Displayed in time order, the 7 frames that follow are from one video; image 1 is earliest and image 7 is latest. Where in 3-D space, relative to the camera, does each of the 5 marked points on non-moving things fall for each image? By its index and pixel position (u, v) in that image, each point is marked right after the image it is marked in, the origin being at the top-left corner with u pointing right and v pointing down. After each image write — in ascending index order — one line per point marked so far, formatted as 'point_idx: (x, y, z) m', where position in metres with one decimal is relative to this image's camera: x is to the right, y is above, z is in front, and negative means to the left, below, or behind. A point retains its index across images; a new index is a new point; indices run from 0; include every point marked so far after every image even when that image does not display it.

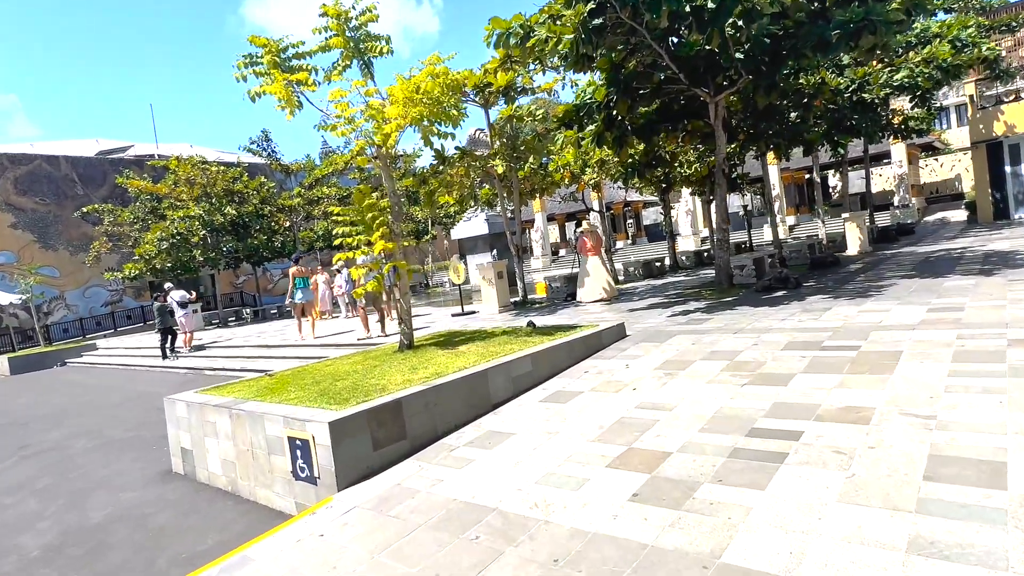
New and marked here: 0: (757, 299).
0: (+3.9, -0.2, +9.3) m
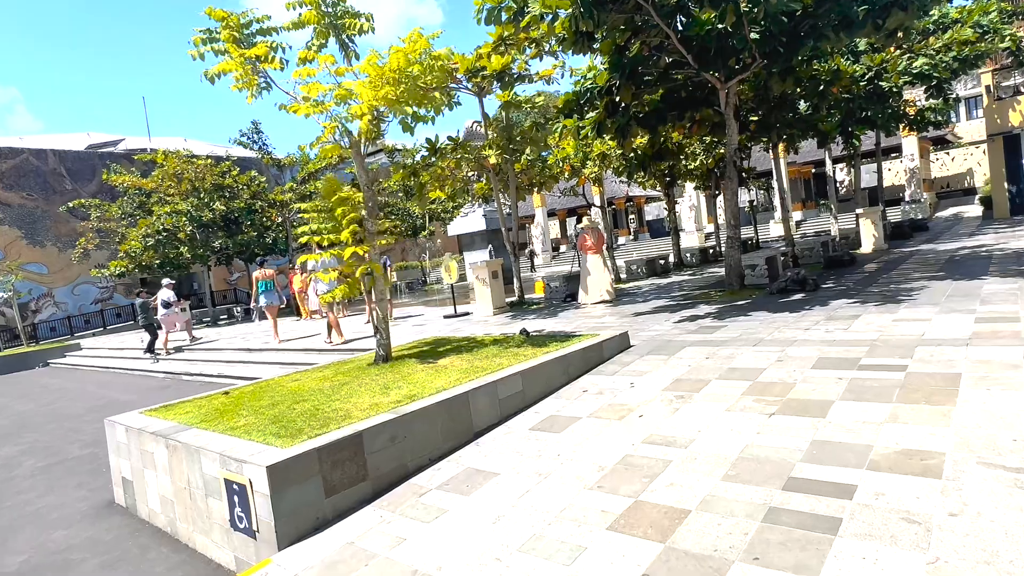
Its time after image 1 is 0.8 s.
0: (+3.8, -0.2, +8.5) m
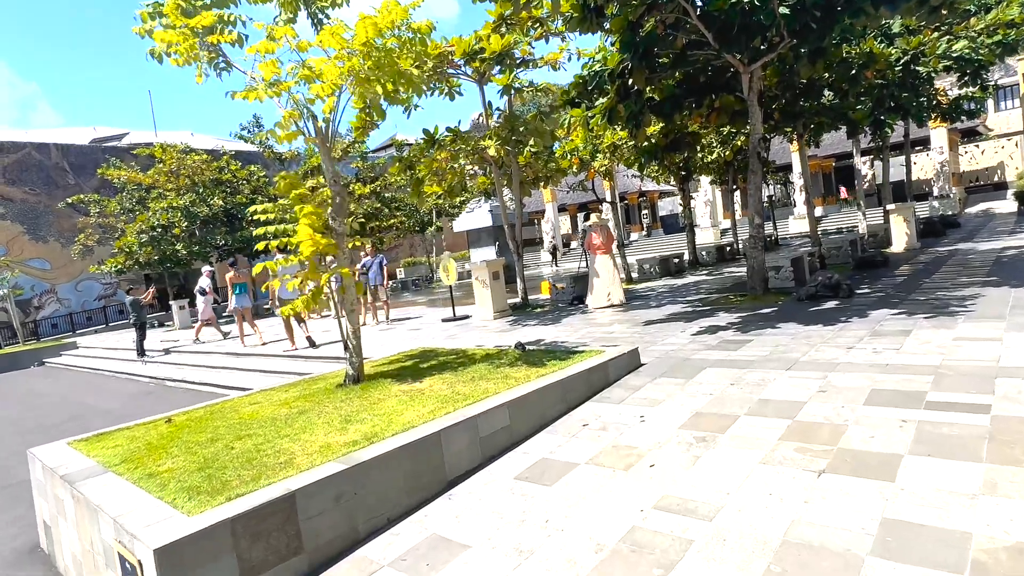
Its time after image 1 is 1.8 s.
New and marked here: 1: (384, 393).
0: (+3.7, -0.3, +7.6) m
1: (-1.1, -0.9, +5.2) m
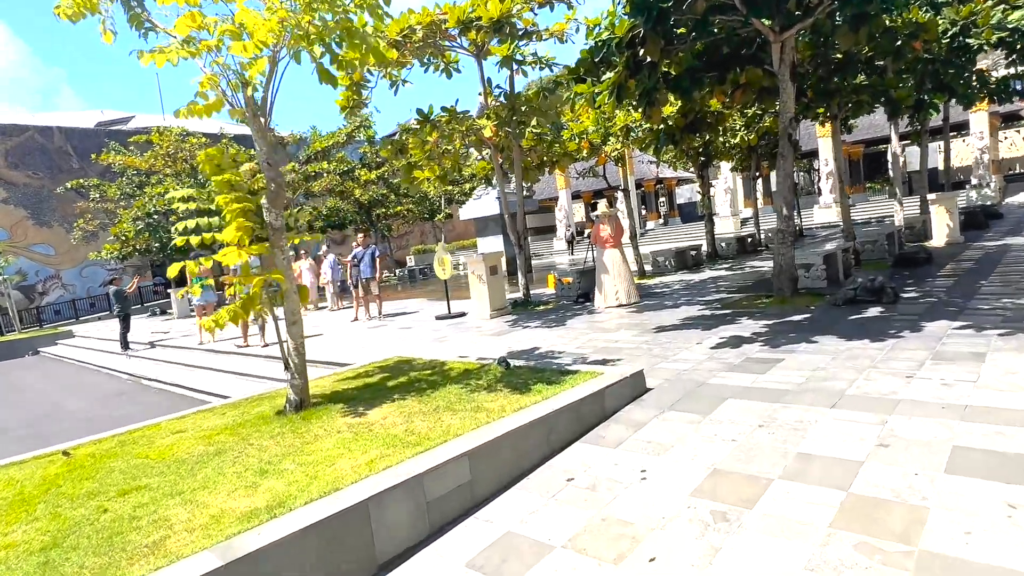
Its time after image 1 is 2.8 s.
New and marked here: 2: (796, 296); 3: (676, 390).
0: (+3.6, -0.4, +6.4) m
1: (-1.3, -1.0, +4.2) m
2: (+4.0, -0.1, +8.3) m
3: (+1.3, -0.8, +4.7) m
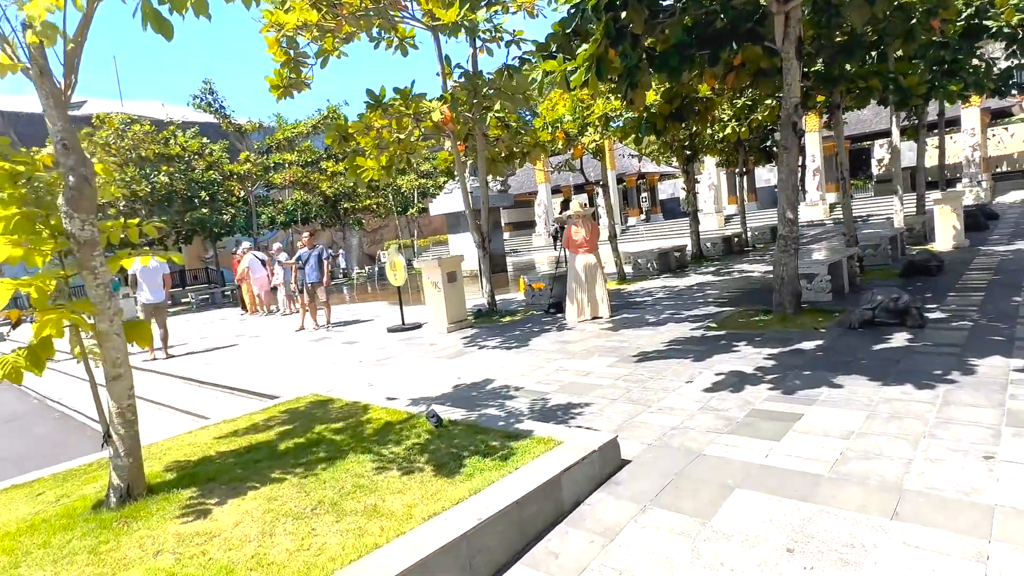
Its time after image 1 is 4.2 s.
0: (+3.1, -0.6, +5.2) m
1: (-1.7, -1.2, +2.8) m
2: (+3.4, -0.3, +7.1) m
3: (+0.9, -1.0, +3.5) m
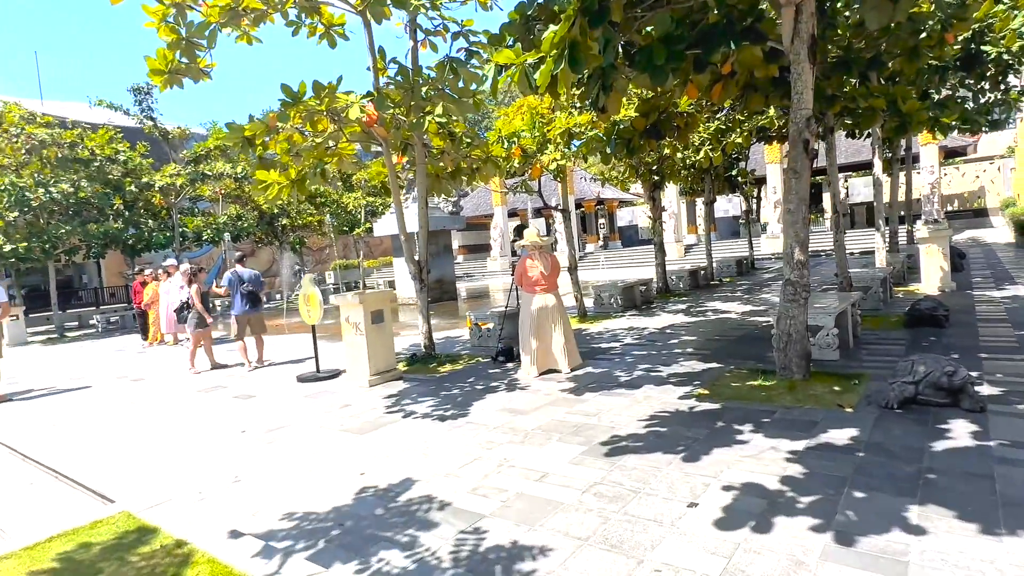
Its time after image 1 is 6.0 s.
0: (+2.6, -1.1, +3.7) m
1: (-2.0, -1.5, +0.9) m
2: (+2.8, -0.9, +5.6) m
3: (+0.5, -1.4, +1.8) m
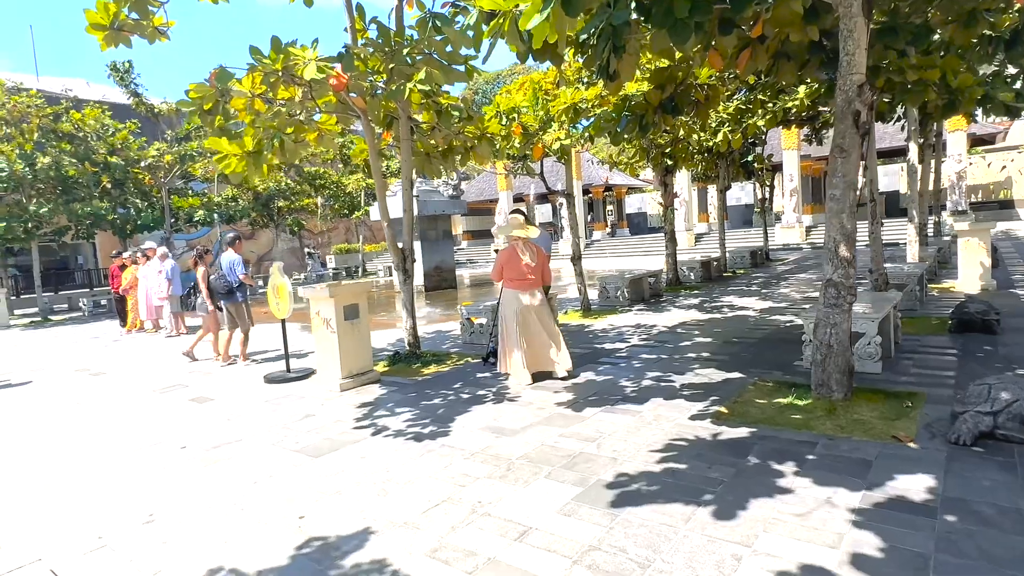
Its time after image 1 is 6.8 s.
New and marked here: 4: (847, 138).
0: (+2.5, -1.1, +2.8) m
1: (-2.2, -1.5, +0.1) m
2: (+2.7, -0.9, +4.7) m
3: (+0.3, -1.5, +0.9) m
4: (+2.6, +1.2, +4.7) m
